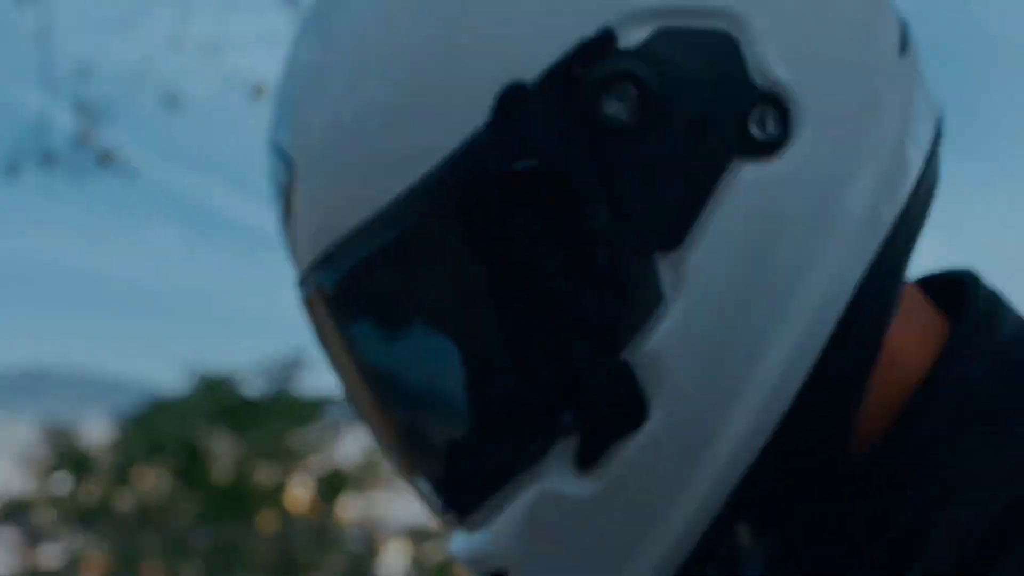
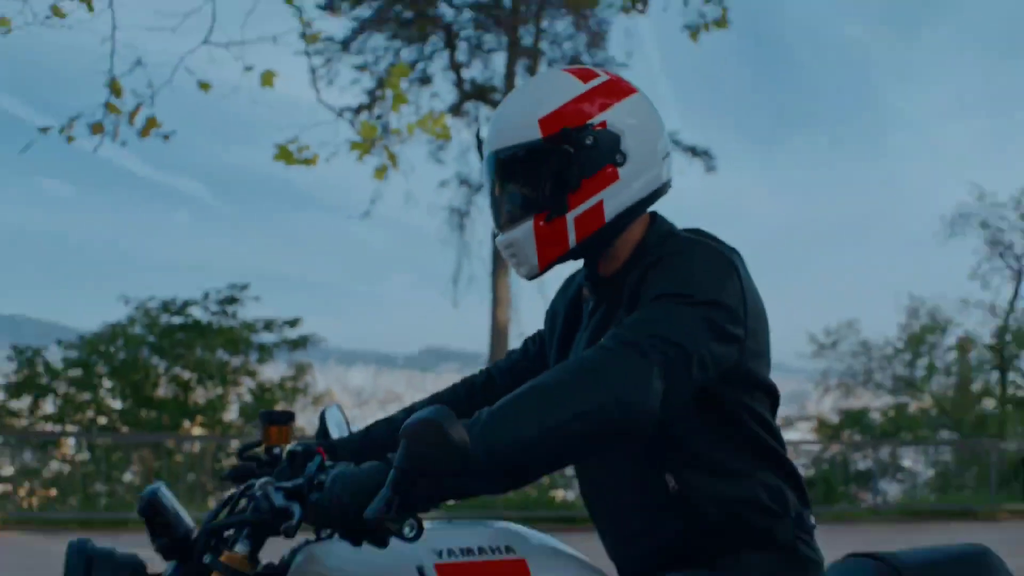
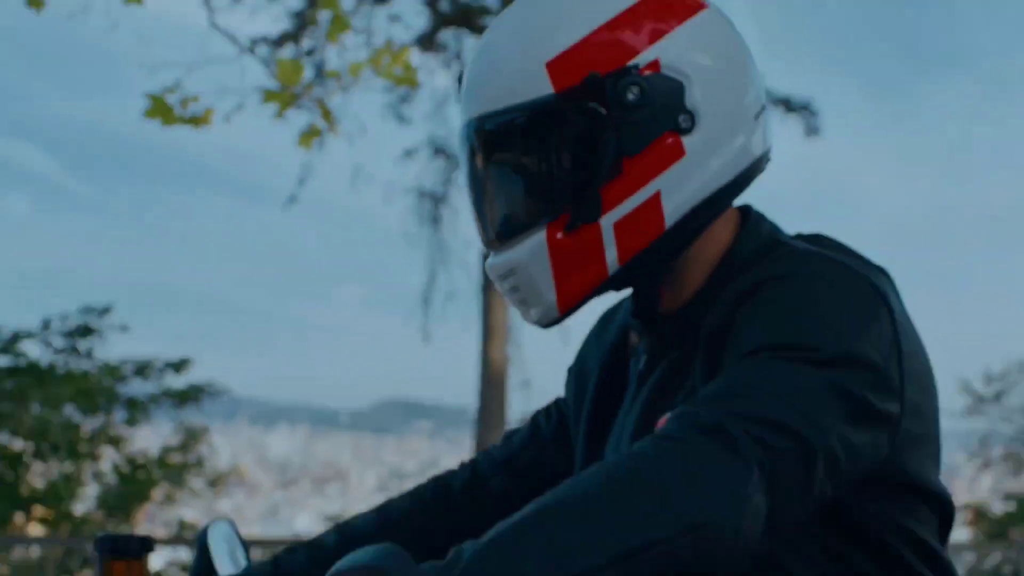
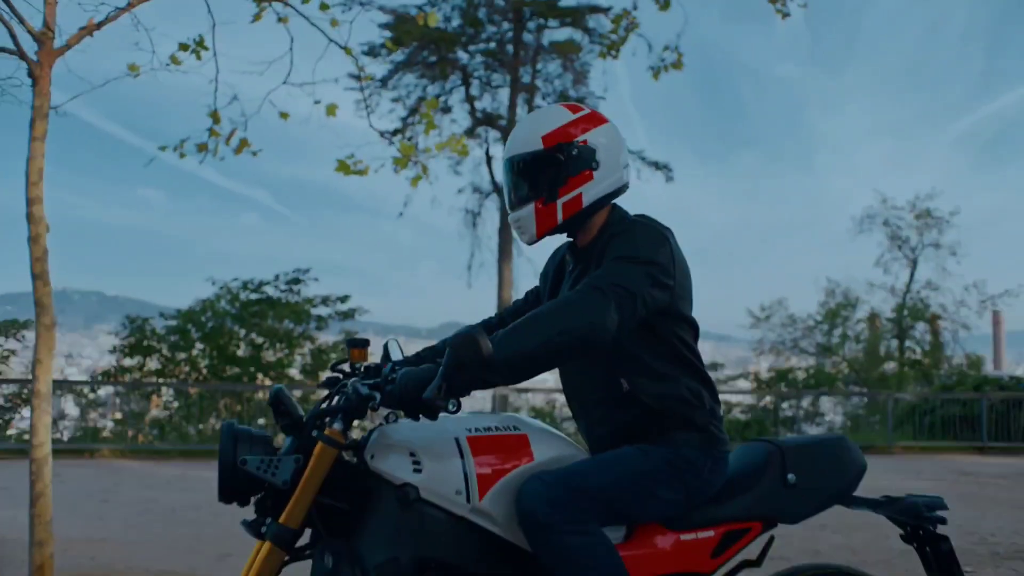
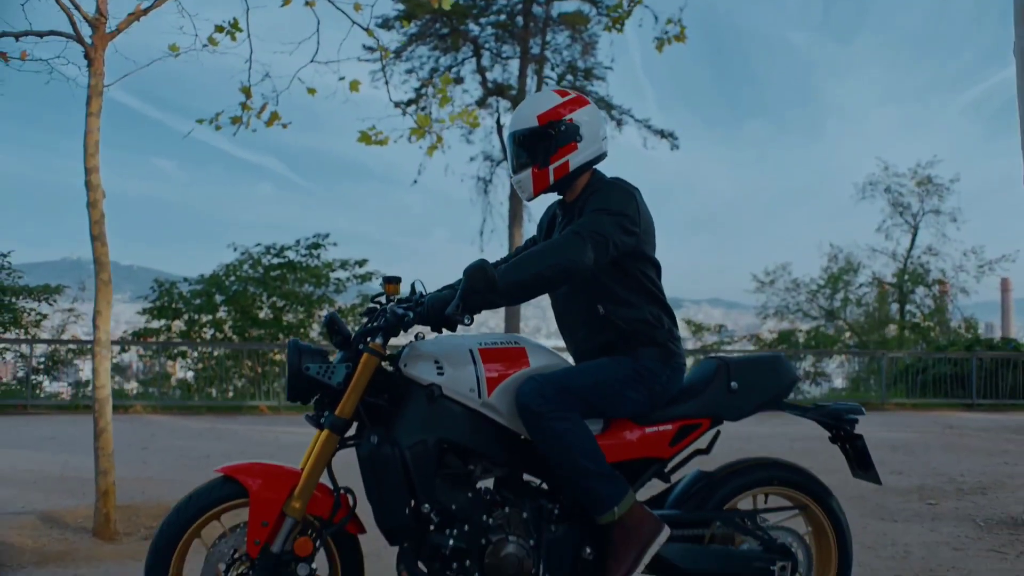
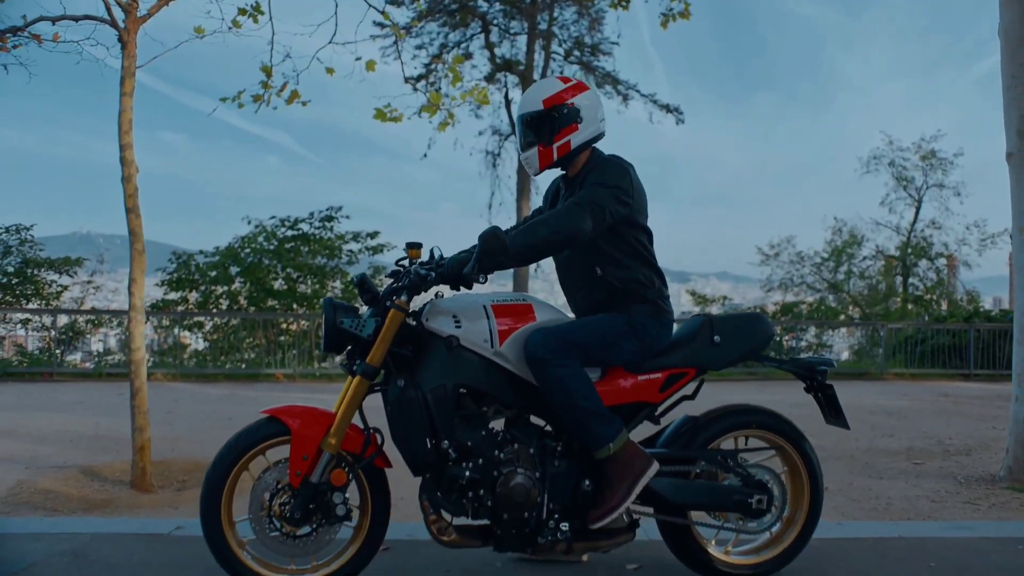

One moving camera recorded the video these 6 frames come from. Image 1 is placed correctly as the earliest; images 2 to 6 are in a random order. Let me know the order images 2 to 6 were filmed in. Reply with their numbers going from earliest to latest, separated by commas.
3, 2, 4, 5, 6
